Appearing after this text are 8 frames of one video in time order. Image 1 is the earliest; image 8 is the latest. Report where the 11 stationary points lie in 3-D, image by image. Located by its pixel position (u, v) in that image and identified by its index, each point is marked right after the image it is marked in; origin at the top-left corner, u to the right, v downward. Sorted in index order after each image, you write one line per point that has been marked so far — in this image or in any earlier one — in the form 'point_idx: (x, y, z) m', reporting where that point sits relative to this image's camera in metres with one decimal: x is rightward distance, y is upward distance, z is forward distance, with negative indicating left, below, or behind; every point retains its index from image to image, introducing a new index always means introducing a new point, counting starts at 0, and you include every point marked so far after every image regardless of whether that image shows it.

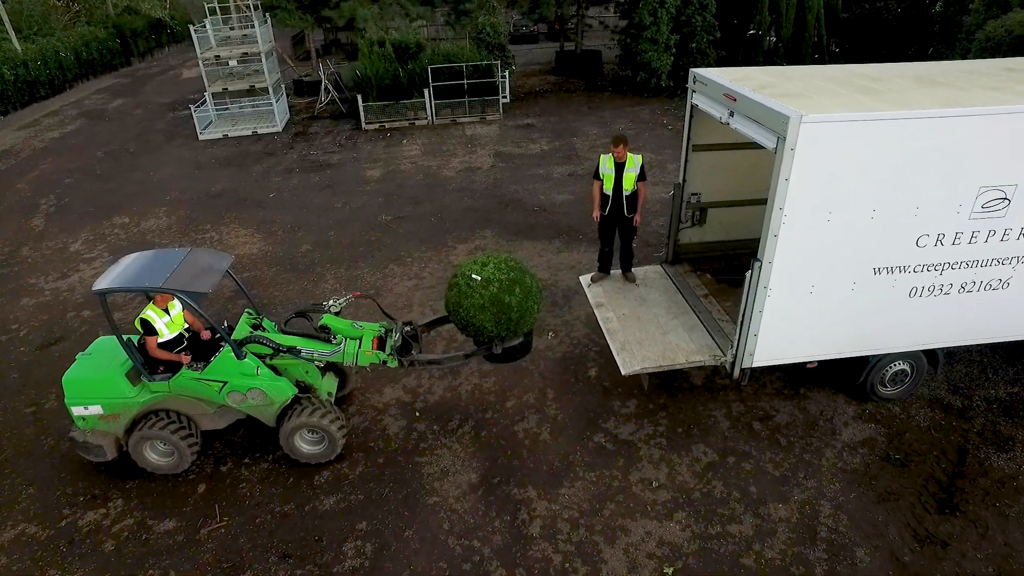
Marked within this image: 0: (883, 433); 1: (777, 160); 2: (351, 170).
0: (+3.3, -1.3, +5.3) m
1: (+1.9, +0.9, +4.3) m
2: (-3.3, +2.4, +12.4) m
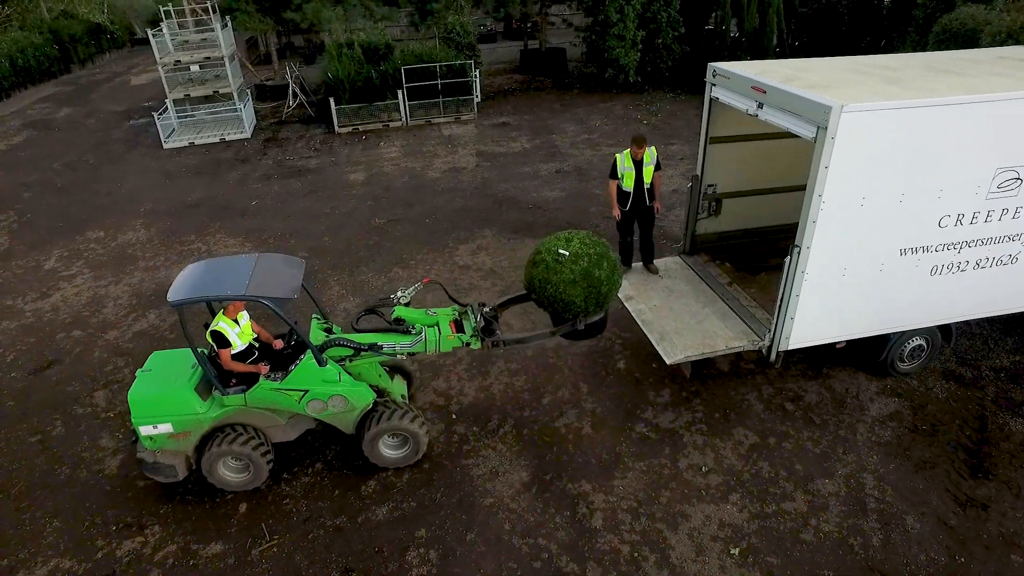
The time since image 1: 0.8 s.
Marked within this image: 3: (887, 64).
0: (+3.6, -1.1, +5.6) m
1: (+2.3, +1.0, +4.5) m
2: (-3.6, +2.3, +12.2) m
3: (+3.3, +2.0, +5.3) m
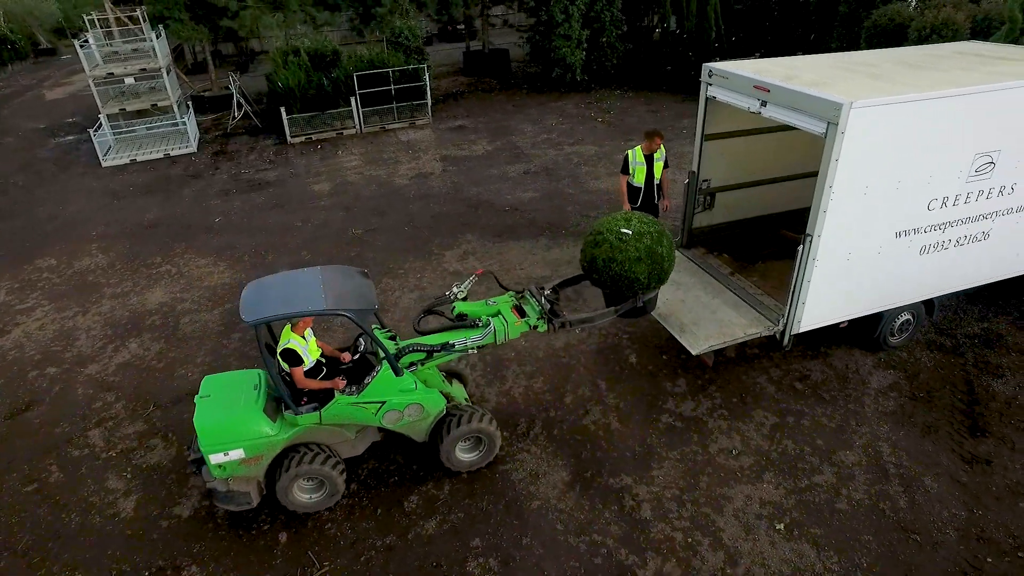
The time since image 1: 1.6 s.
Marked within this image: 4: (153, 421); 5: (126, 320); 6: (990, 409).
0: (+3.9, -0.9, +6.0) m
1: (+2.5, +1.1, +4.8) m
2: (-4.2, +2.0, +11.8) m
3: (+3.4, +2.2, +5.7) m
4: (-3.6, -1.4, +6.1) m
5: (-5.0, -0.4, +7.8) m
6: (+4.4, -1.1, +5.6) m
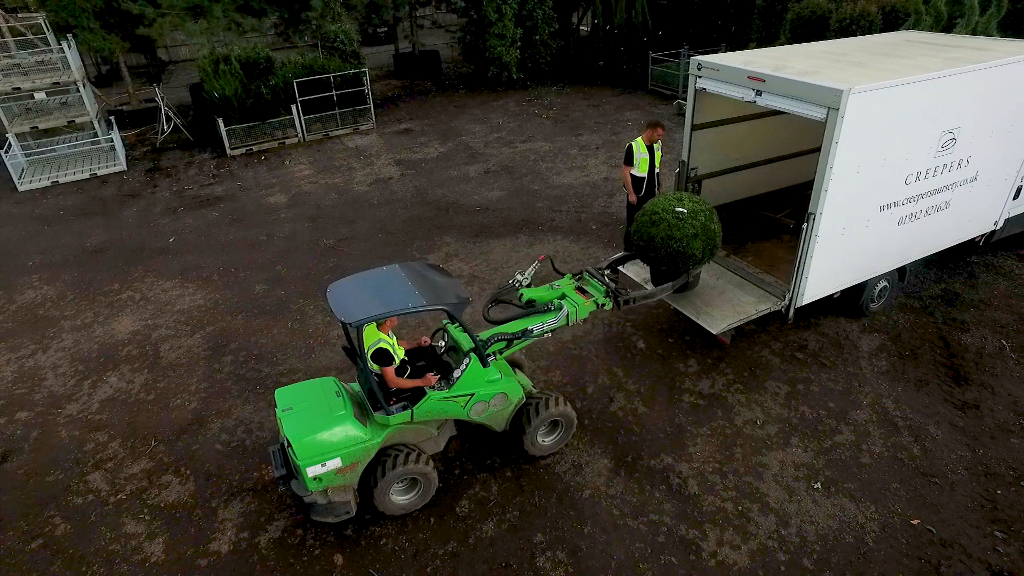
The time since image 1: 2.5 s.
0: (+4.1, -0.5, +6.6) m
1: (+2.7, +1.4, +5.2) m
2: (-4.9, +1.7, +11.2) m
3: (+3.4, +2.4, +6.2) m
4: (-3.3, -1.6, +5.7) m
5: (-5.0, -0.8, +7.2) m
6: (+4.7, -0.7, +6.2) m
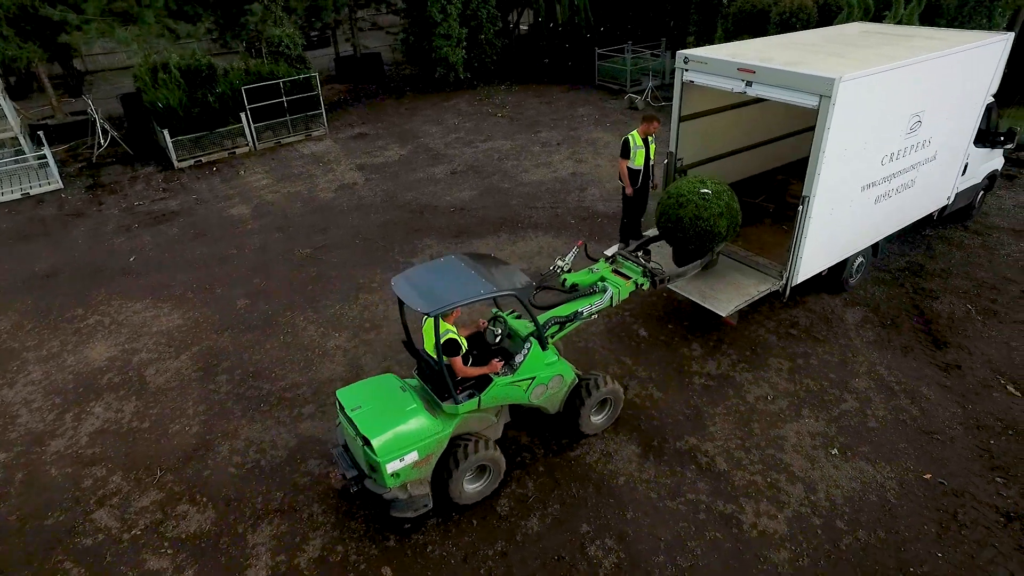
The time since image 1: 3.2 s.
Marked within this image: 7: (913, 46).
0: (+4.1, -0.2, +7.0) m
1: (+2.8, +1.6, +5.5) m
2: (-5.4, +1.4, +10.7) m
3: (+3.3, +2.7, +6.6) m
4: (-3.1, -1.8, +5.4) m
5: (-4.9, -1.1, +6.7) m
6: (+4.8, -0.4, +6.8) m
7: (+4.4, +2.7, +6.6) m
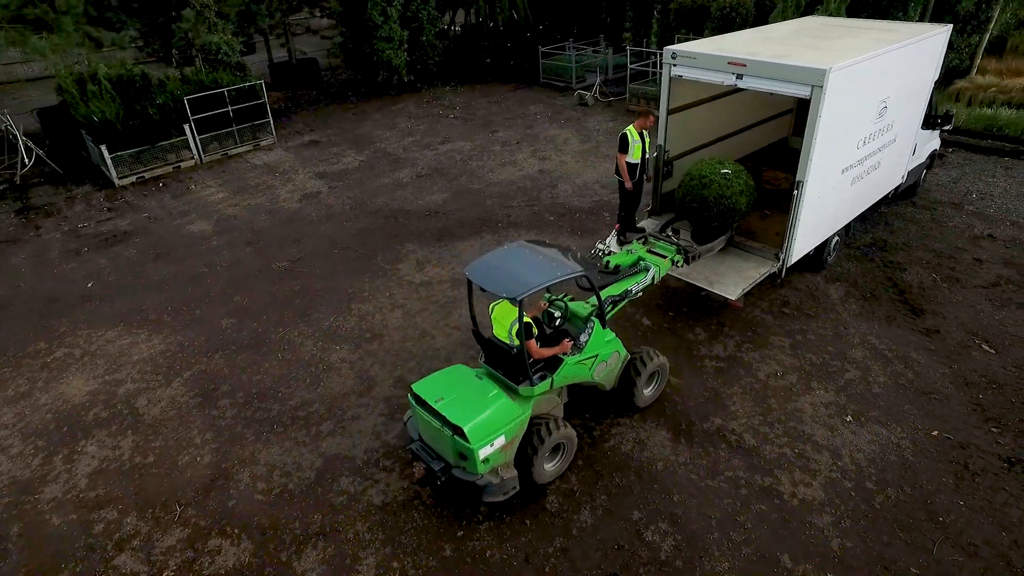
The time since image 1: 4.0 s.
0: (+4.2, +0.1, +7.5) m
1: (+2.9, +1.8, +5.8) m
2: (-5.8, +1.0, +10.1) m
3: (+3.2, +2.9, +7.0) m
4: (-2.7, -2.0, +5.1) m
5: (-4.7, -1.4, +6.2) m
6: (+4.9, -0.1, +7.3) m
7: (+4.3, +3.0, +7.2) m
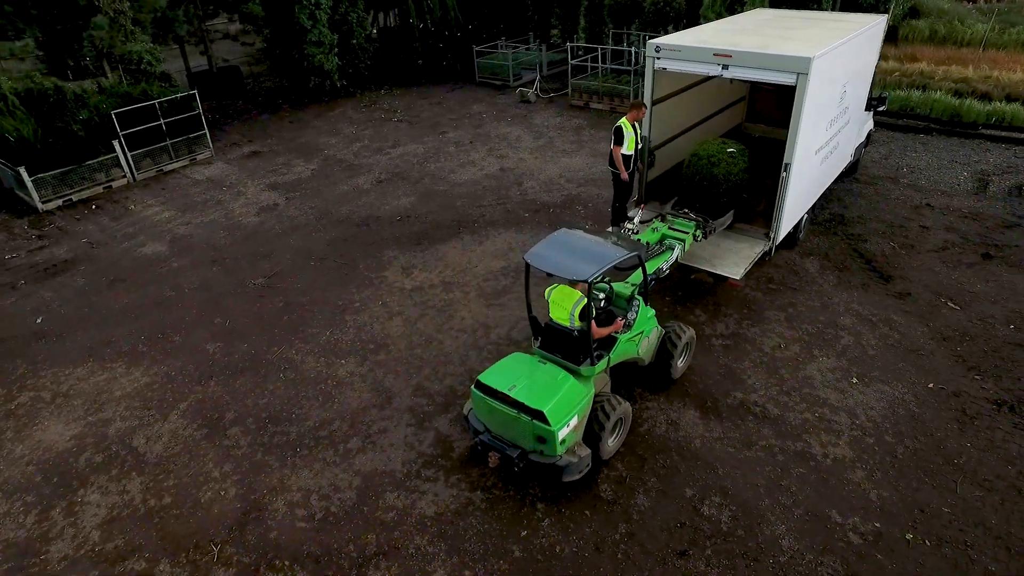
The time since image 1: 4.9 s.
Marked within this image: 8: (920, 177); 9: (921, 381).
0: (+4.1, +0.4, +8.1) m
1: (+3.0, +2.0, +6.2) m
2: (-6.2, +0.5, +9.3) m
3: (+3.0, +3.2, +7.4) m
4: (-2.2, -2.1, +4.8) m
5: (-4.3, -1.8, +5.6) m
6: (+4.8, +0.3, +8.0) m
7: (+4.0, +3.3, +7.7) m
8: (+6.8, +1.9, +10.2) m
9: (+4.1, -0.9, +6.1) m
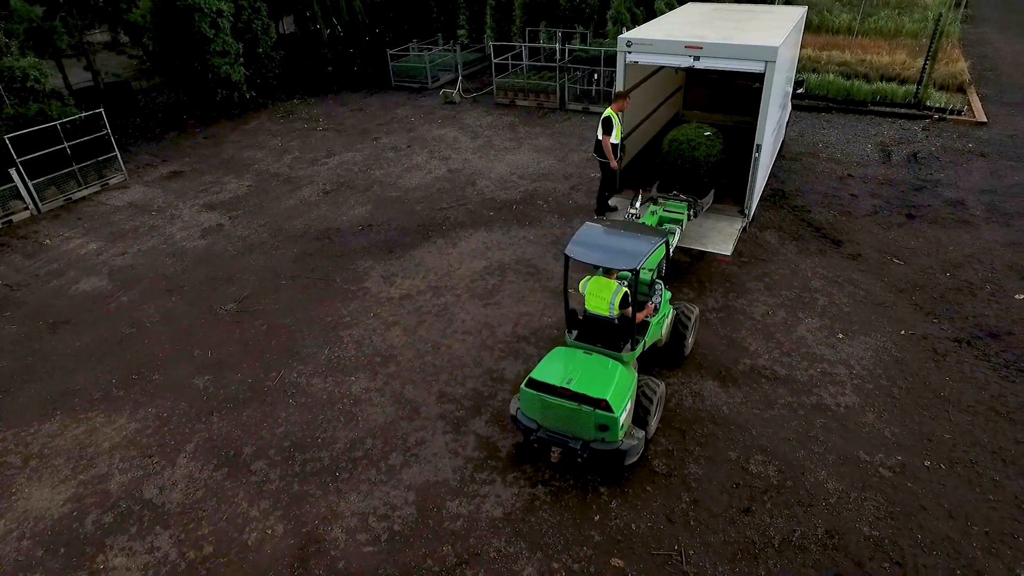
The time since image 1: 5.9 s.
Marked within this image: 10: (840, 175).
0: (+3.9, +0.9, +8.8) m
1: (+2.9, +2.4, +6.8) m
2: (-6.4, -0.1, +8.3) m
3: (+2.6, +3.5, +7.9) m
4: (-1.5, -2.3, +4.5) m
5: (-3.8, -2.1, +5.0) m
6: (+4.6, +0.9, +8.8) m
7: (+3.5, +3.7, +8.4) m
8: (+6.0, +2.5, +11.3) m
9: (+4.3, -0.5, +6.9) m
10: (+5.6, +1.9, +10.4) m
